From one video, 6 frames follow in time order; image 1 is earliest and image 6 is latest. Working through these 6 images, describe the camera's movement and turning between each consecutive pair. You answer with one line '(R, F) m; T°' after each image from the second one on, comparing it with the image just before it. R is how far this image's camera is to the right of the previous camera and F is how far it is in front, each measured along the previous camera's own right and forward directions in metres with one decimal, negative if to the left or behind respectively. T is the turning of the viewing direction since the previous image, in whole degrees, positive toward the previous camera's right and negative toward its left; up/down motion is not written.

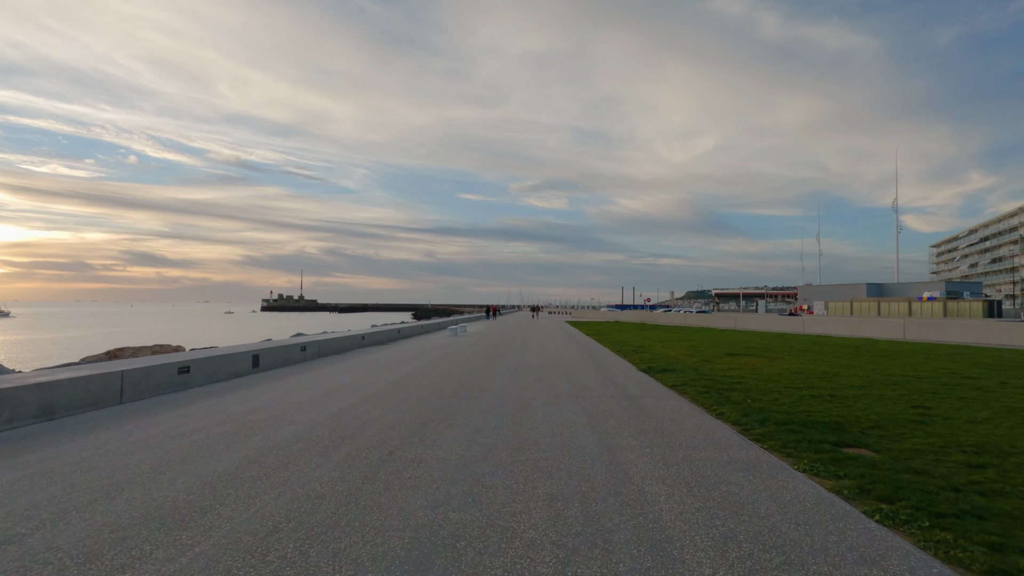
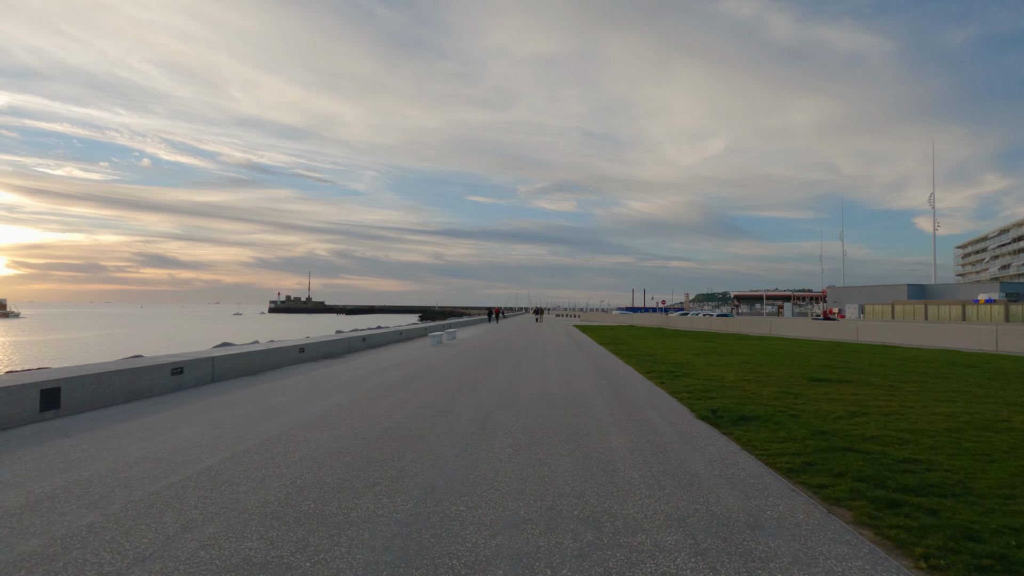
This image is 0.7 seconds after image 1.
(+0.3, +3.3) m; -1°
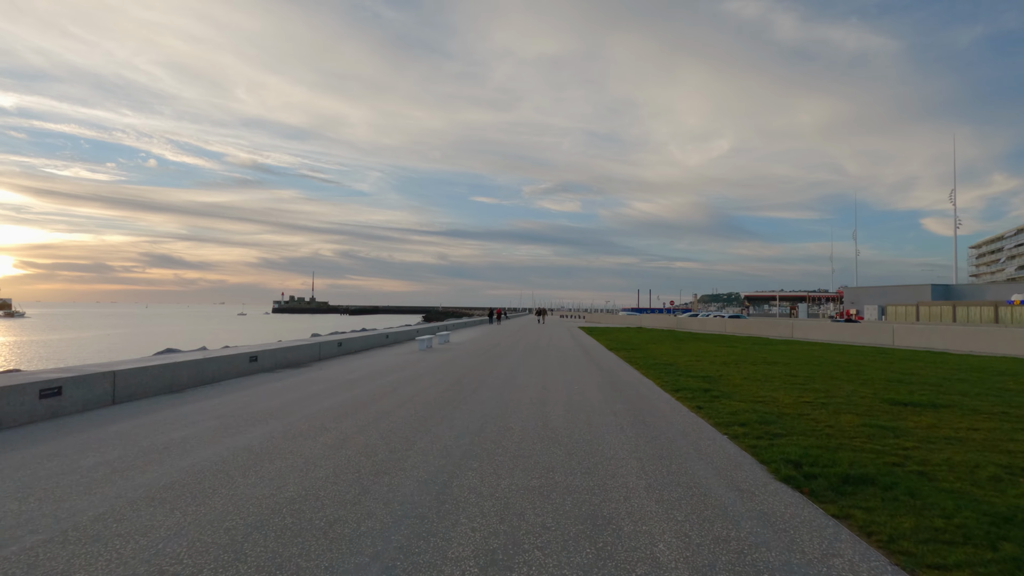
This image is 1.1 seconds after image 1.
(+0.1, +1.7) m; 0°
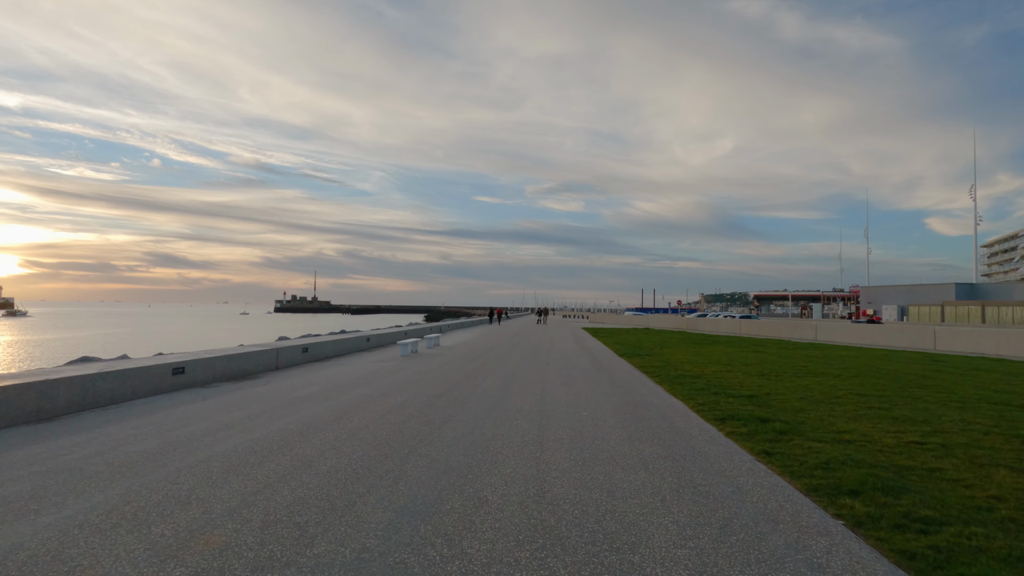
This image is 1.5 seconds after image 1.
(+0.1, +1.7) m; 0°
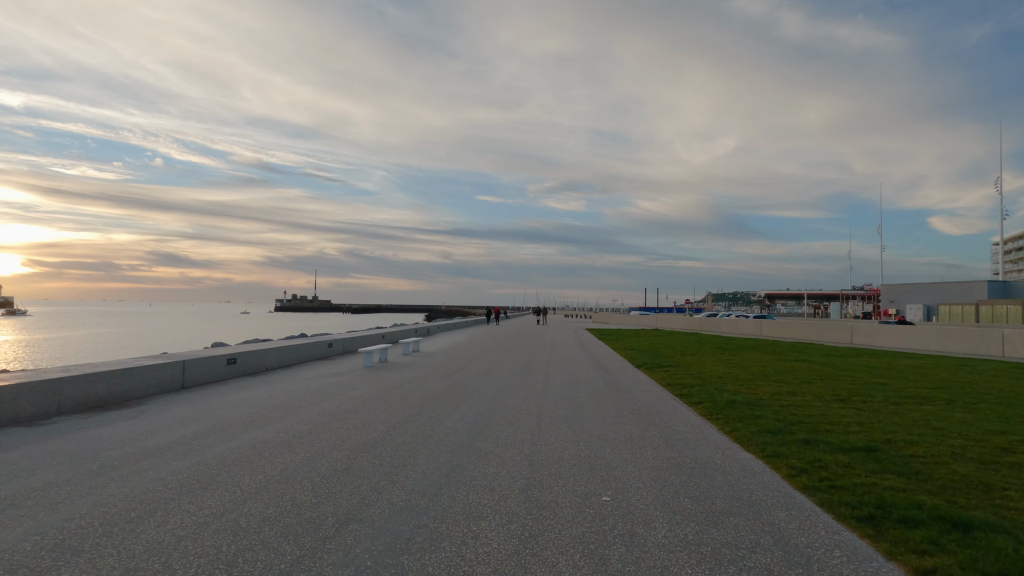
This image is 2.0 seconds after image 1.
(+0.2, +2.2) m; 0°
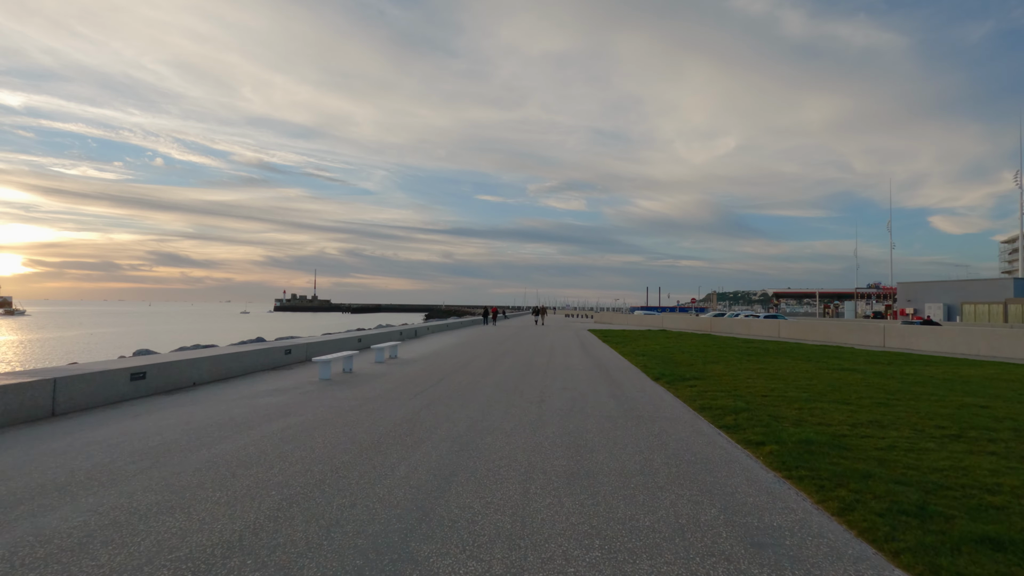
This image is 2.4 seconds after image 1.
(+0.1, +1.7) m; 0°
